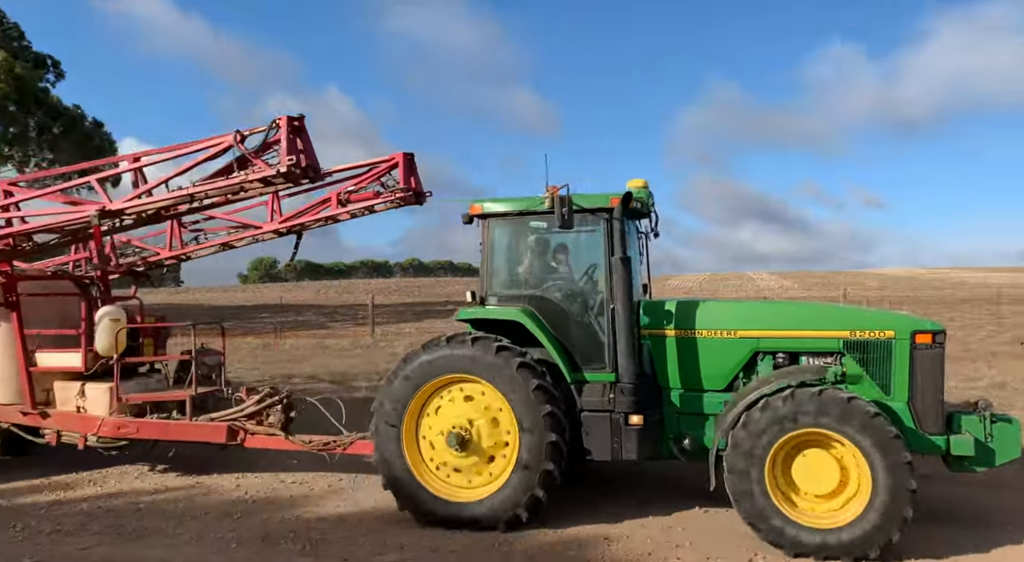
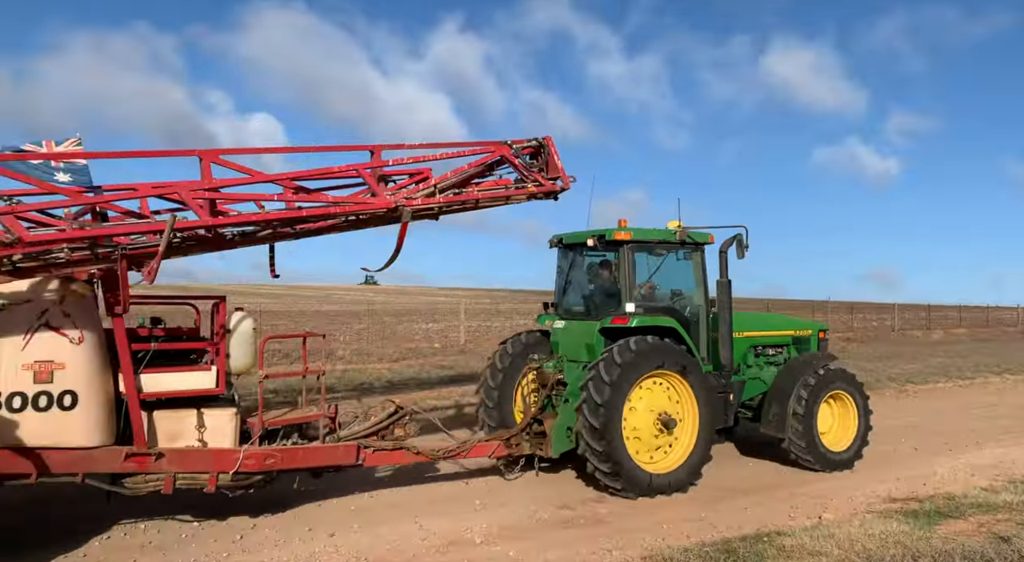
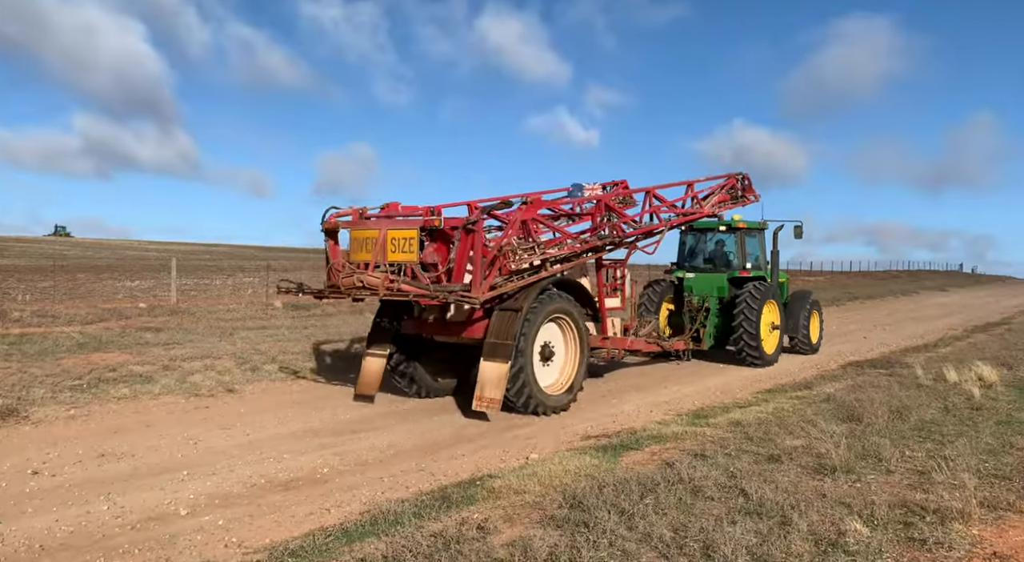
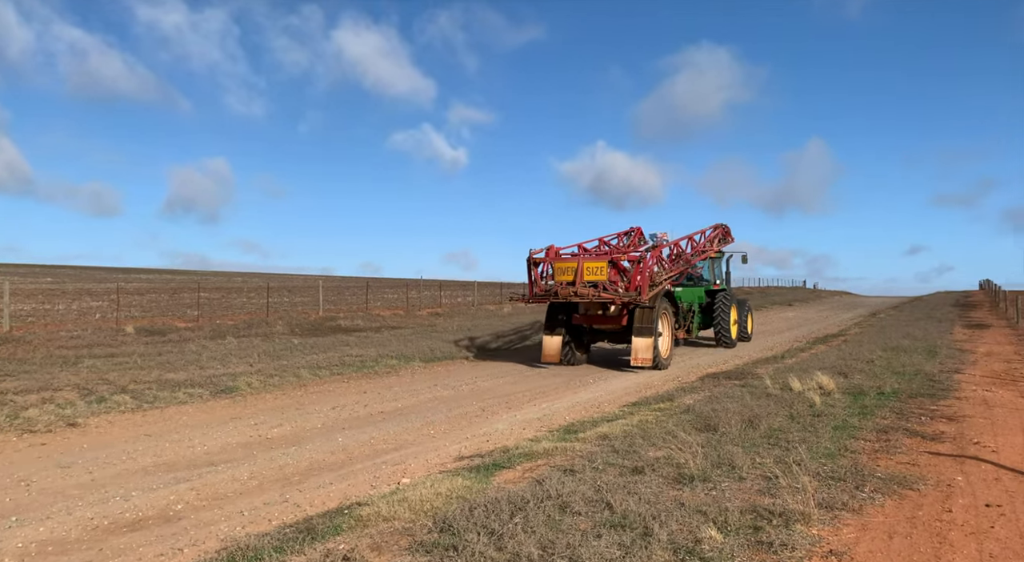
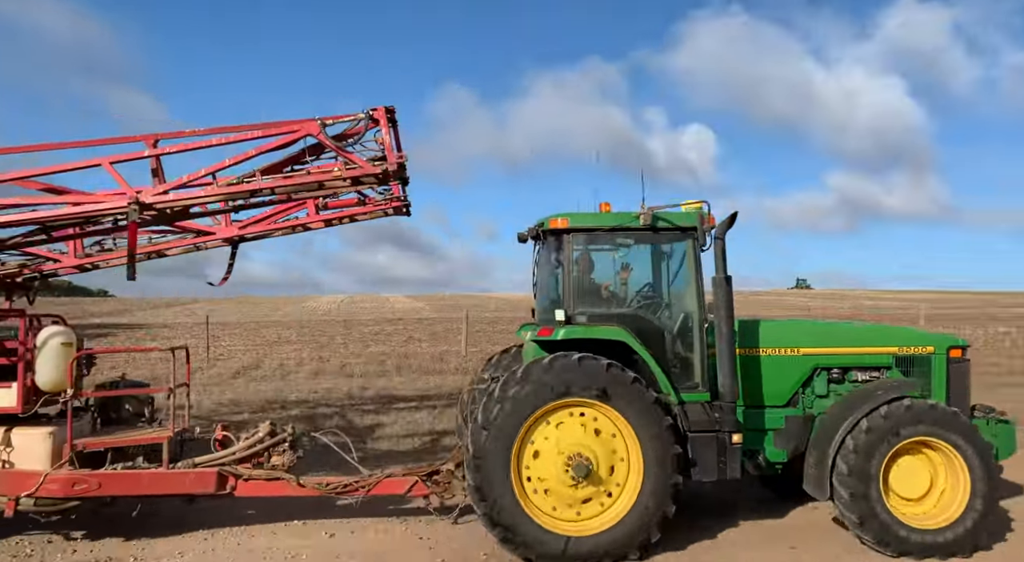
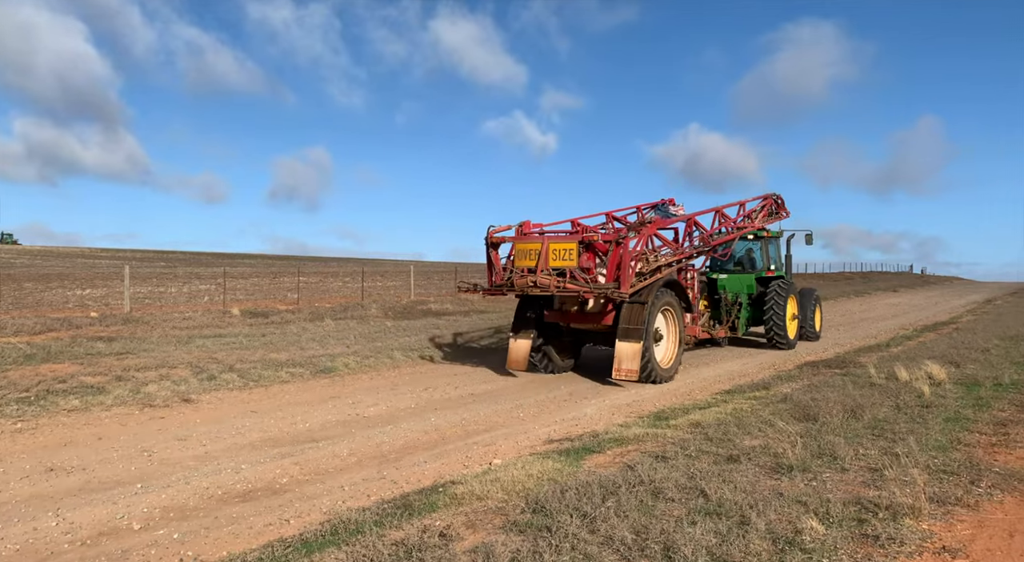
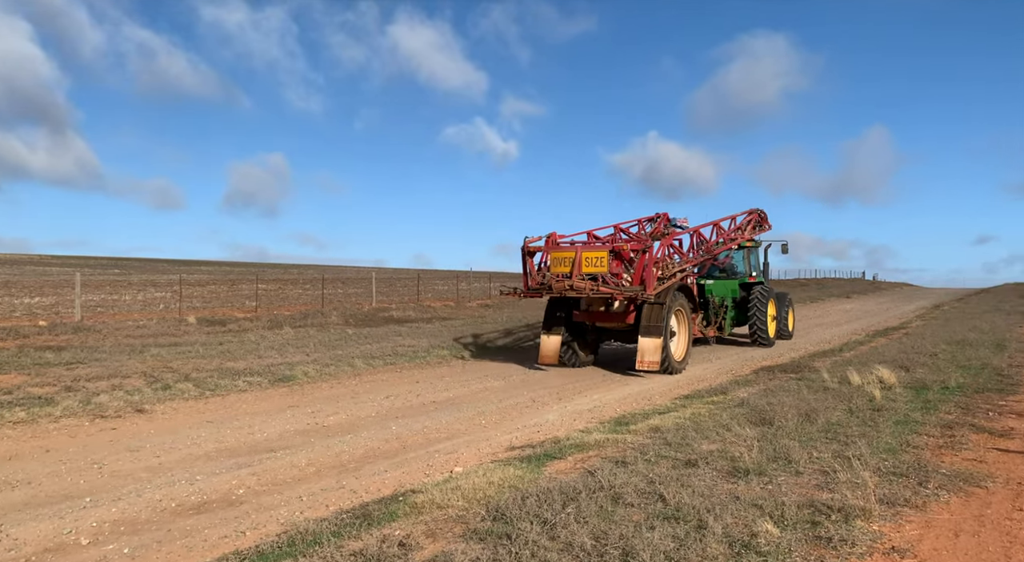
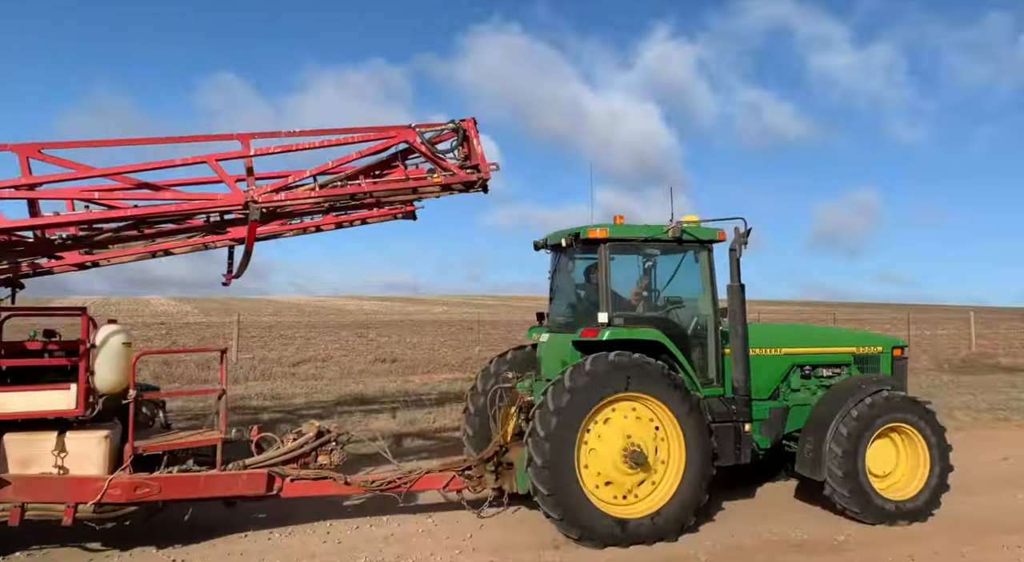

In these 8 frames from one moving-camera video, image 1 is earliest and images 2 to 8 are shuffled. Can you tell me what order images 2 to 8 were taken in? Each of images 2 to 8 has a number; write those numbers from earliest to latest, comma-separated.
5, 8, 2, 3, 6, 7, 4
